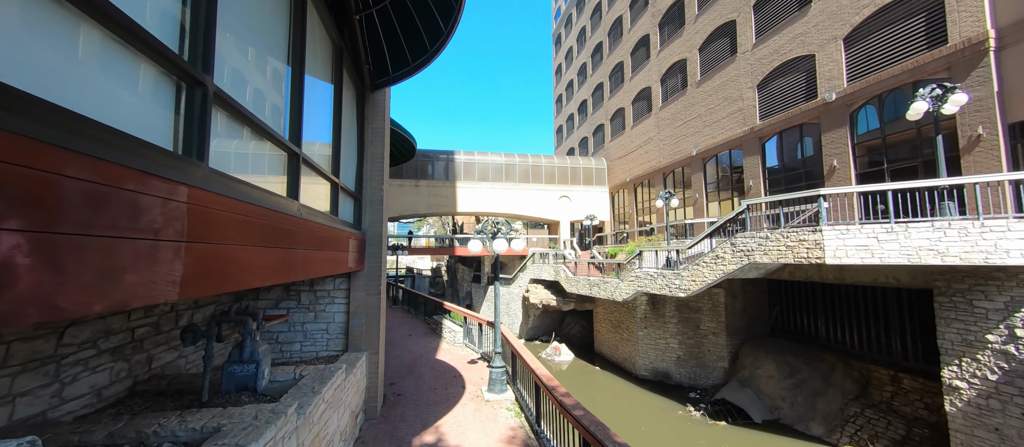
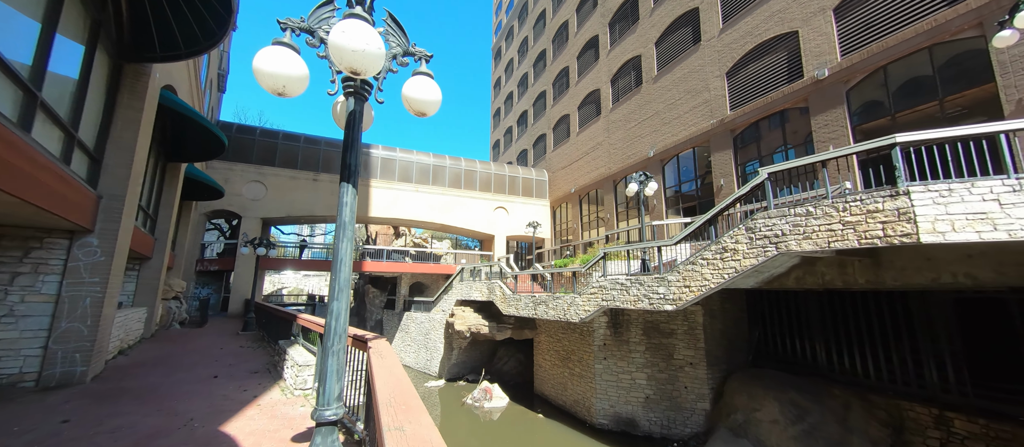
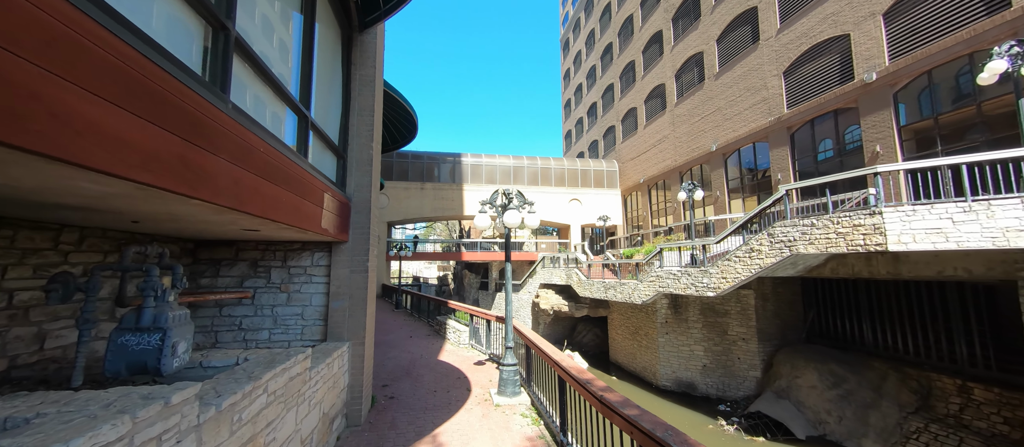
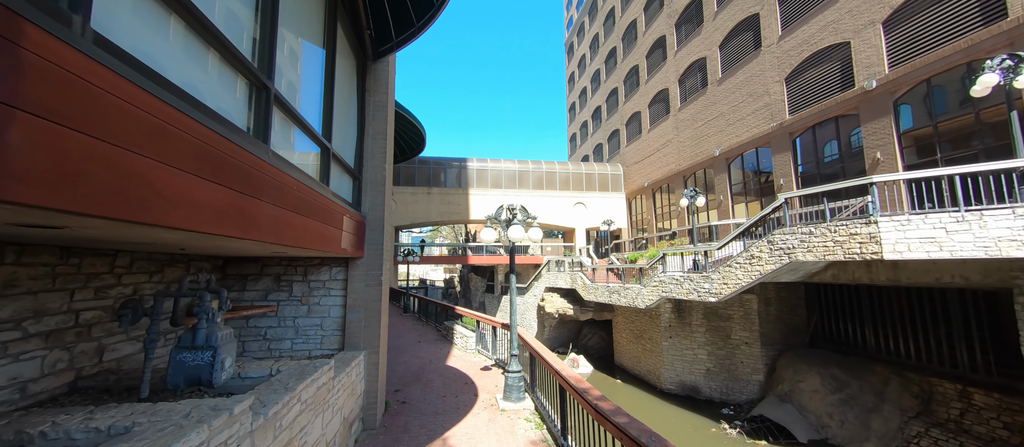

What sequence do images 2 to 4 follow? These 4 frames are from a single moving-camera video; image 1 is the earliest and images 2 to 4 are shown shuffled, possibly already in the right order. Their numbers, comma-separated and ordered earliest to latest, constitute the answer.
4, 3, 2
